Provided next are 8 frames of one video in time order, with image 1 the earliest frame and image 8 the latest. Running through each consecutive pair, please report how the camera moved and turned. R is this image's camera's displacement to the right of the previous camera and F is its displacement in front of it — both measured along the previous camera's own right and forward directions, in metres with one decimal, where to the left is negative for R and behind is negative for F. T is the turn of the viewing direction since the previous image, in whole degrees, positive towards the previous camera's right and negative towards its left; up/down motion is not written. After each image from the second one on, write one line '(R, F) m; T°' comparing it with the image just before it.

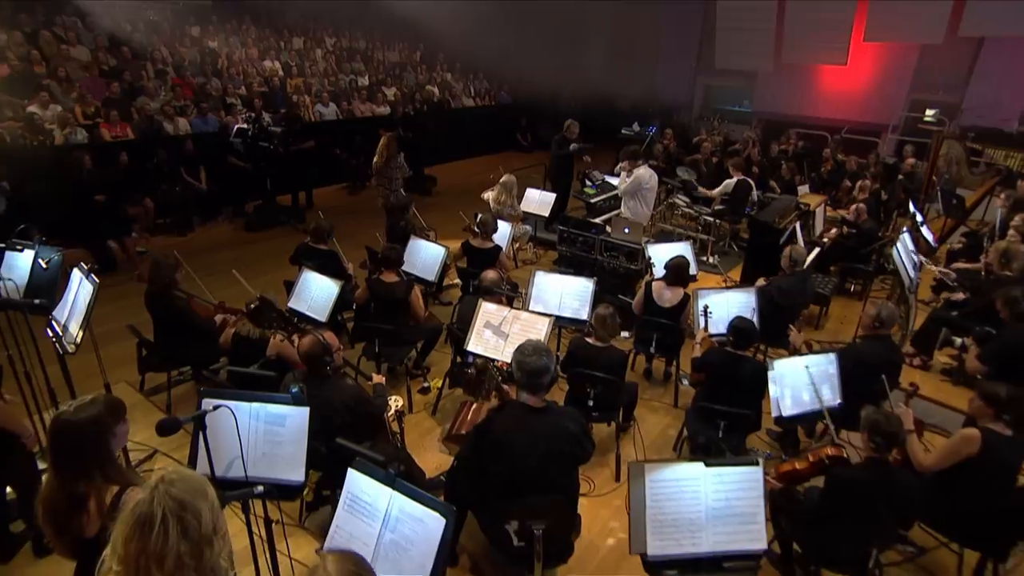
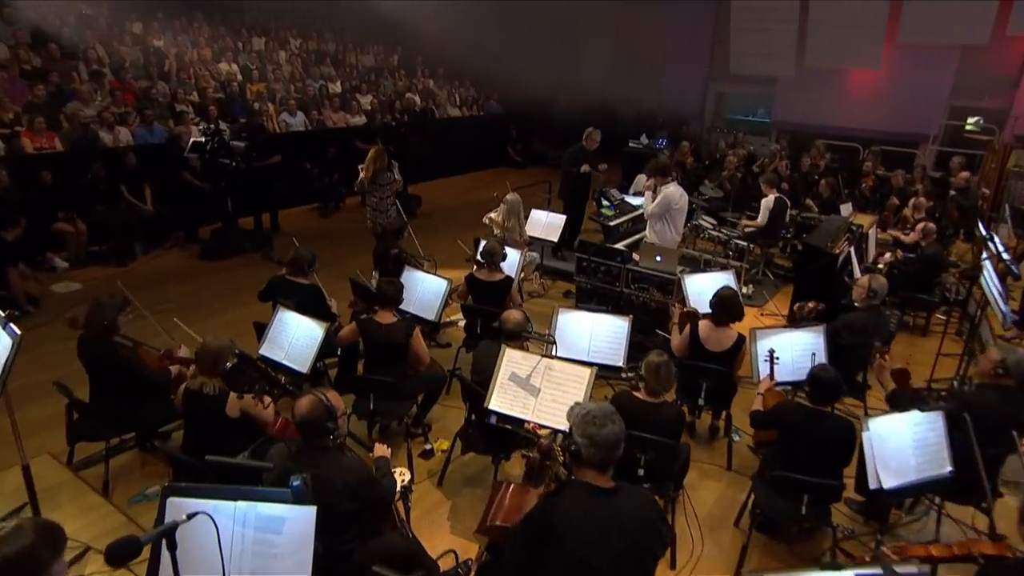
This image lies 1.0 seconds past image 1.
(-0.6, +1.4) m; +4°
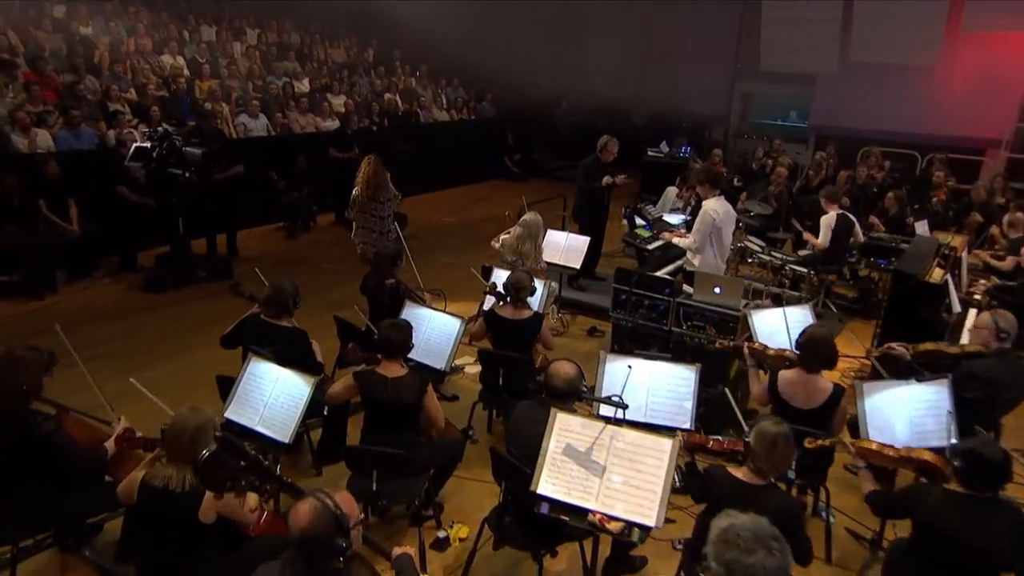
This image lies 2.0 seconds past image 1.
(-0.5, +1.5) m; +4°
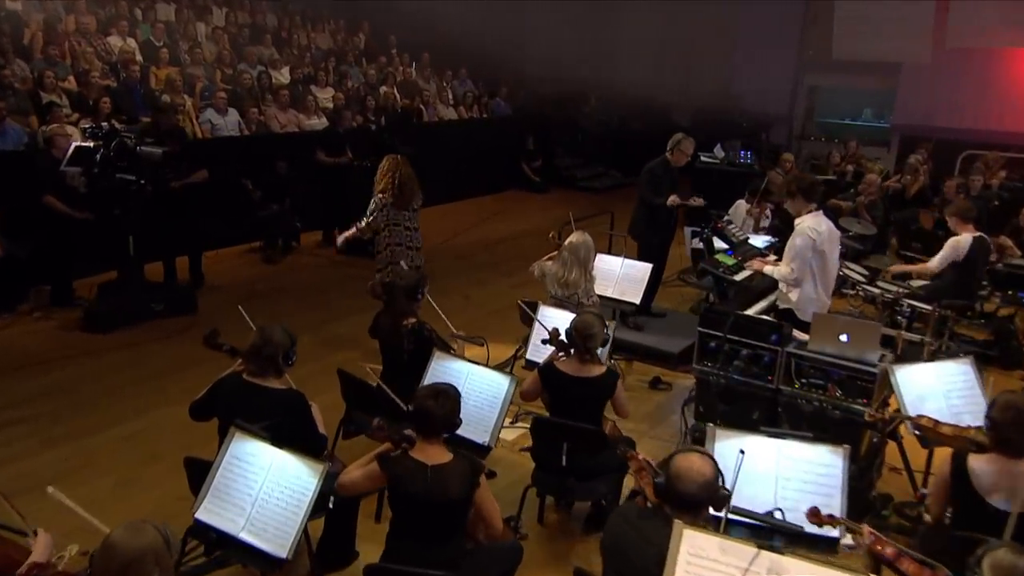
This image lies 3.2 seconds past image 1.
(-0.5, +1.5) m; +2°
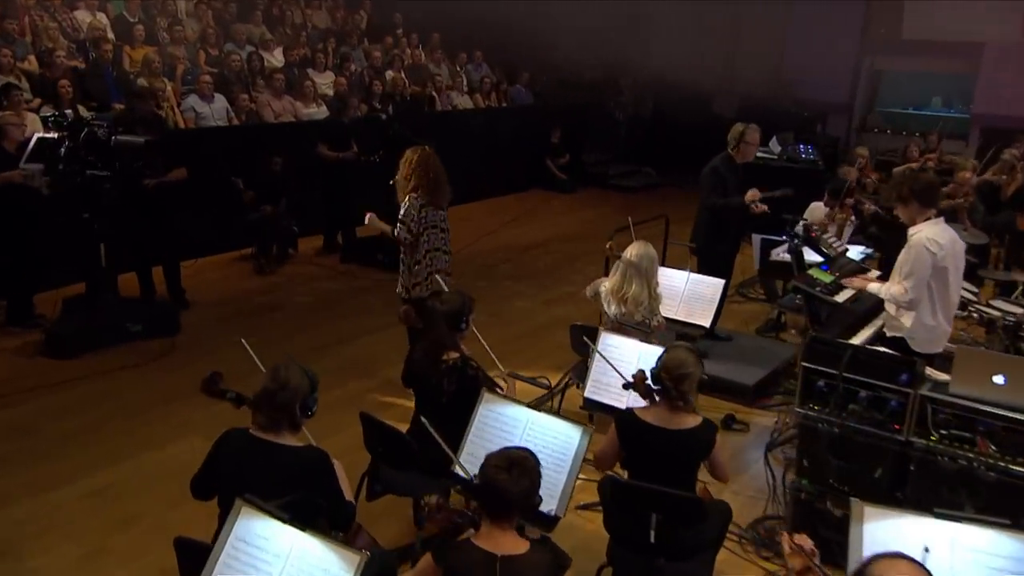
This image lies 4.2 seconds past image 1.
(-0.3, +0.9) m; +1°
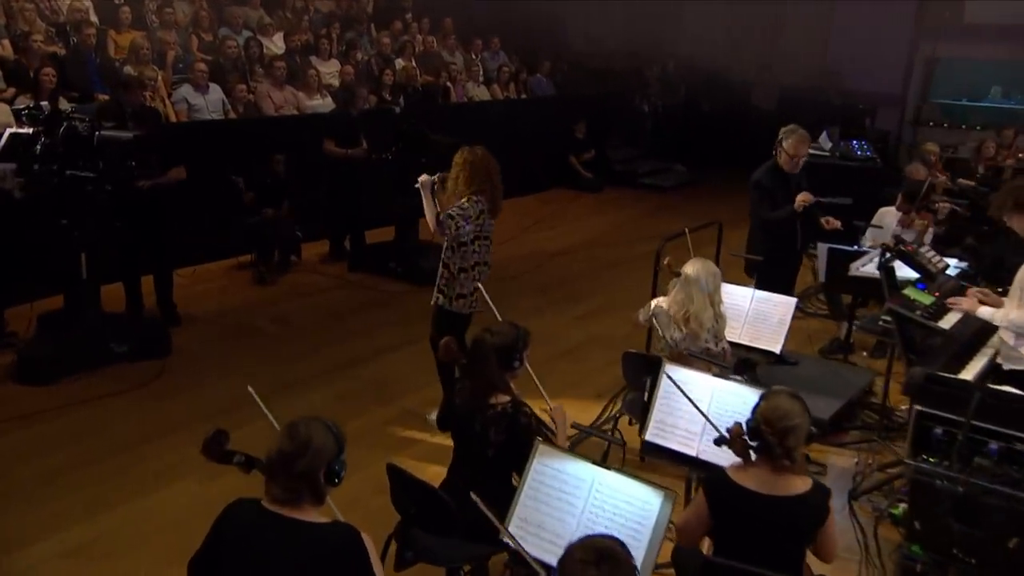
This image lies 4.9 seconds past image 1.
(-0.2, +0.7) m; 0°
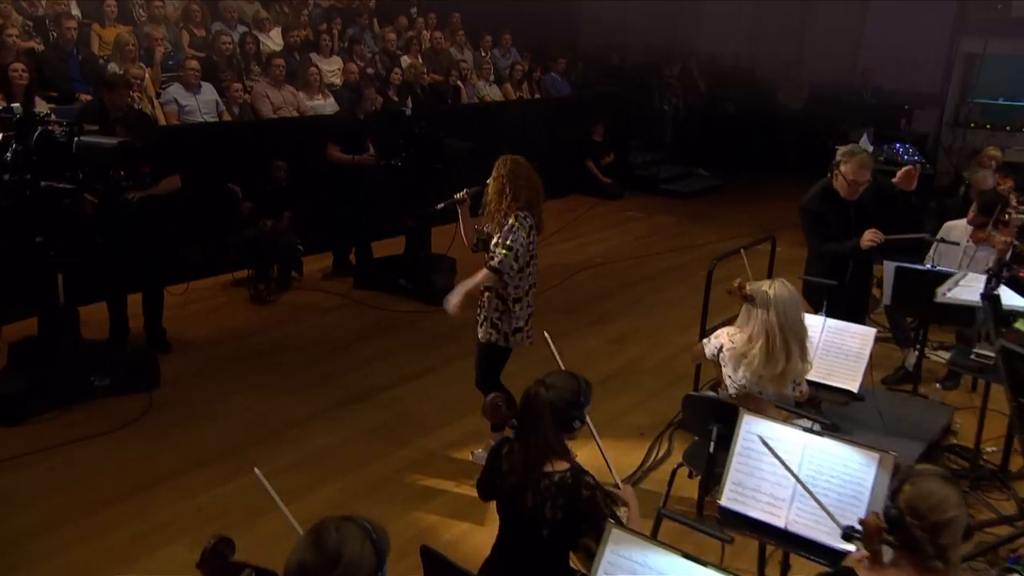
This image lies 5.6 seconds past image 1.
(-0.2, +0.5) m; +1°
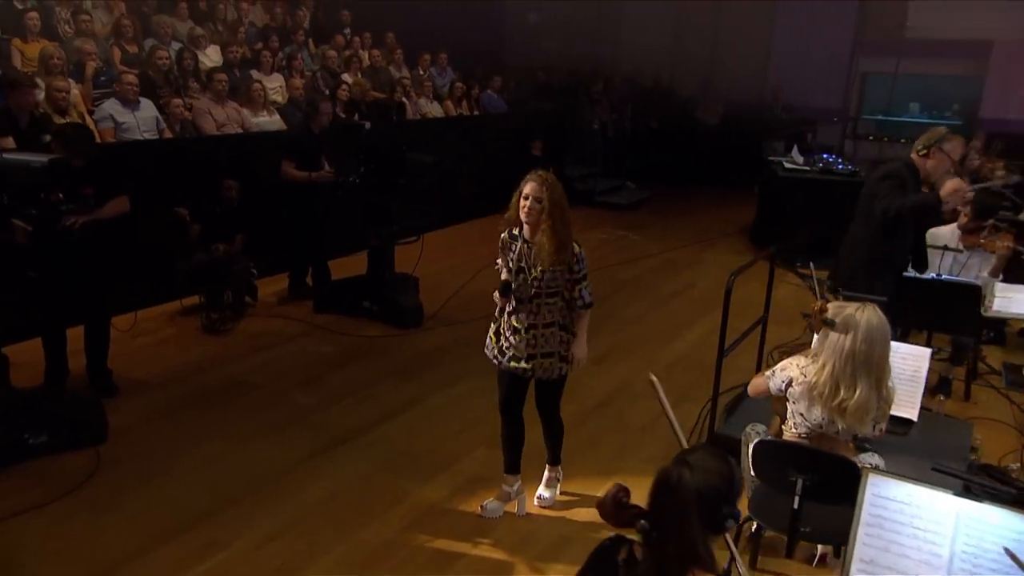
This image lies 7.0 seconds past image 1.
(-0.9, +0.1) m; +10°
